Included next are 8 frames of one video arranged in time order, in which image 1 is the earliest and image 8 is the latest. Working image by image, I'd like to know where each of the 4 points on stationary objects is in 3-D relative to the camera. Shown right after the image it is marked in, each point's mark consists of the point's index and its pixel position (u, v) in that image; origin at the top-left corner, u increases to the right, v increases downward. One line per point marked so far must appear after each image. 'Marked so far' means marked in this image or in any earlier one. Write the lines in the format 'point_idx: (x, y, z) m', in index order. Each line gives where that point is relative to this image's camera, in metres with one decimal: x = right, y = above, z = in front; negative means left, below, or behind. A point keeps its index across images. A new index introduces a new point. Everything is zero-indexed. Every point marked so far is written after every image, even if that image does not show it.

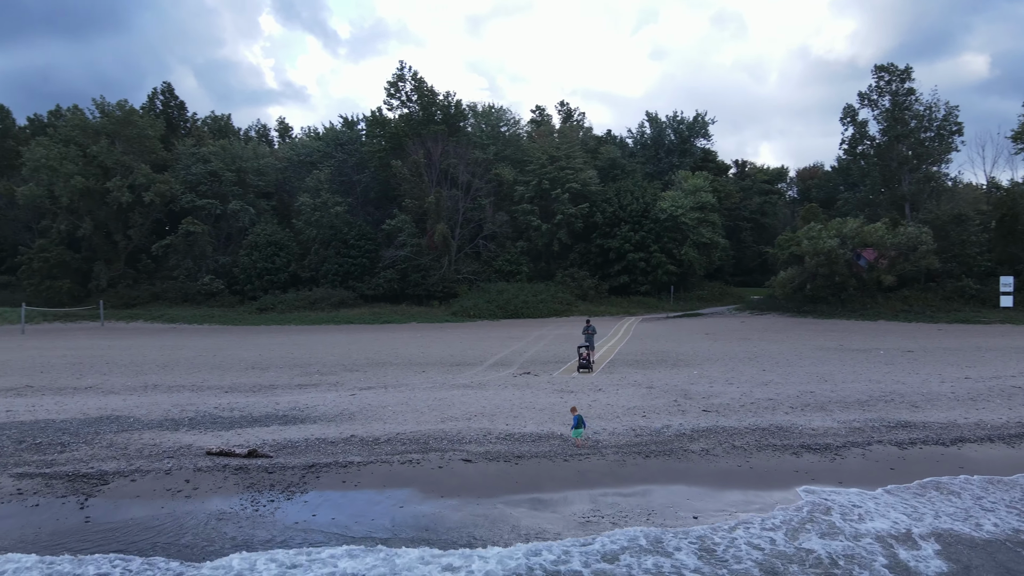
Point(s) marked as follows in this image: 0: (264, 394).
0: (-4.2, -1.8, +12.4) m
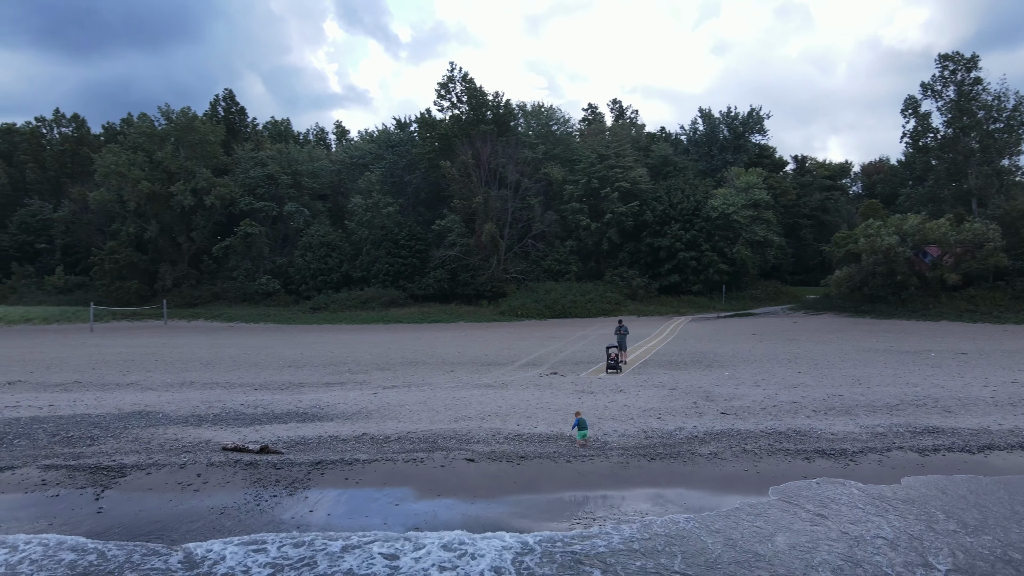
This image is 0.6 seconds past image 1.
0: (-3.9, -1.8, +12.7) m
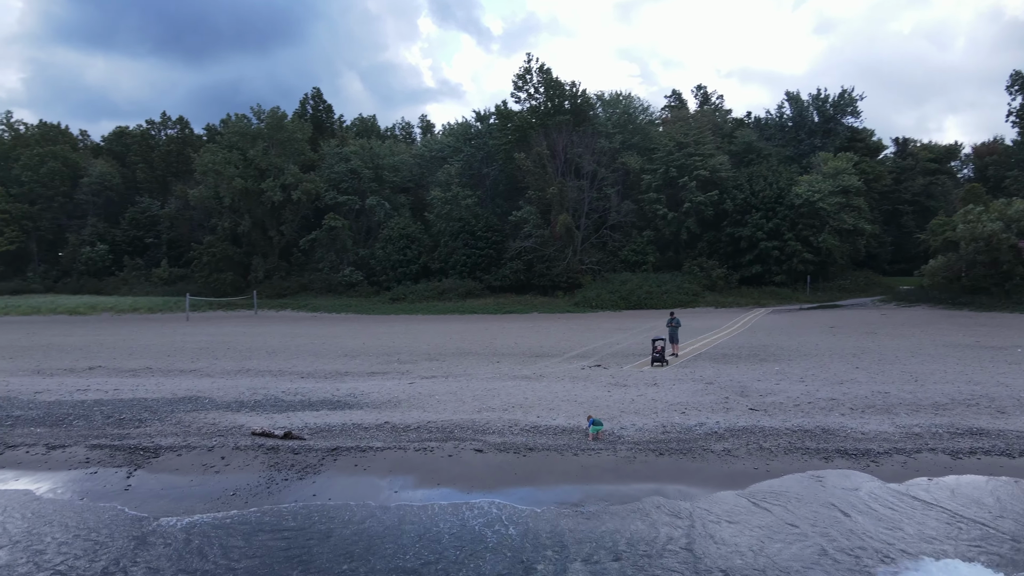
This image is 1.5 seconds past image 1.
0: (-3.2, -1.7, +13.2) m
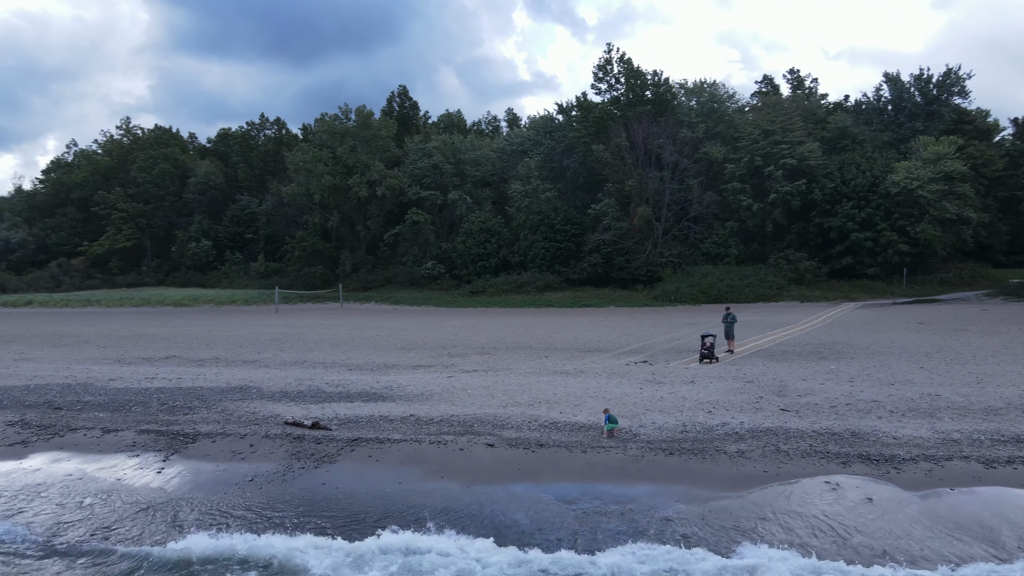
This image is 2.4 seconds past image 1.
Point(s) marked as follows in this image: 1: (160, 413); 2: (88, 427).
0: (-2.5, -1.6, +13.6) m
1: (-5.2, -1.9, +10.7) m
2: (-6.0, -2.0, +10.2) m
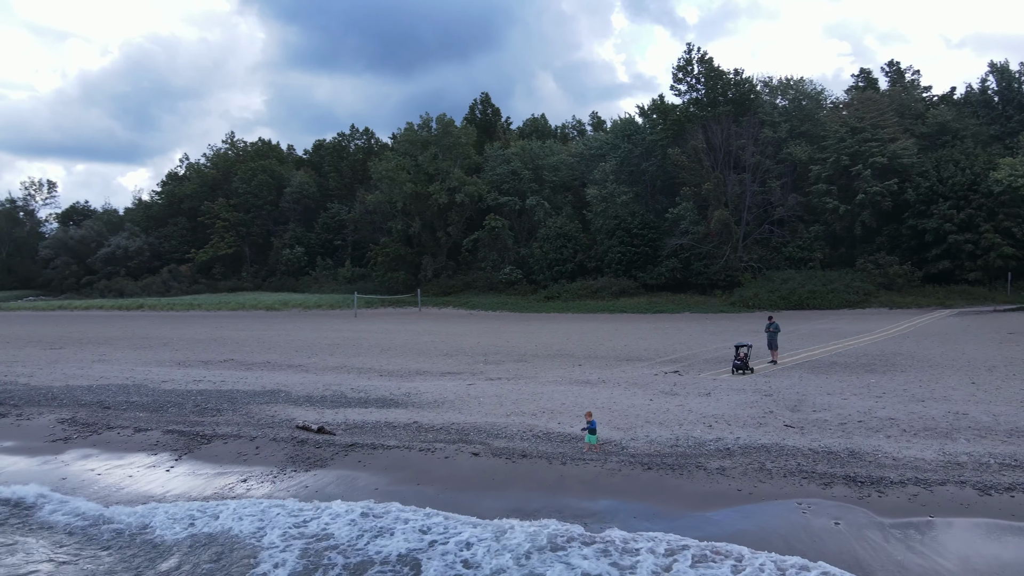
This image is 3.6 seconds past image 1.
0: (-2.0, -1.8, +13.9) m
1: (-5.1, -2.0, +11.5) m
2: (-5.9, -2.1, +11.0) m
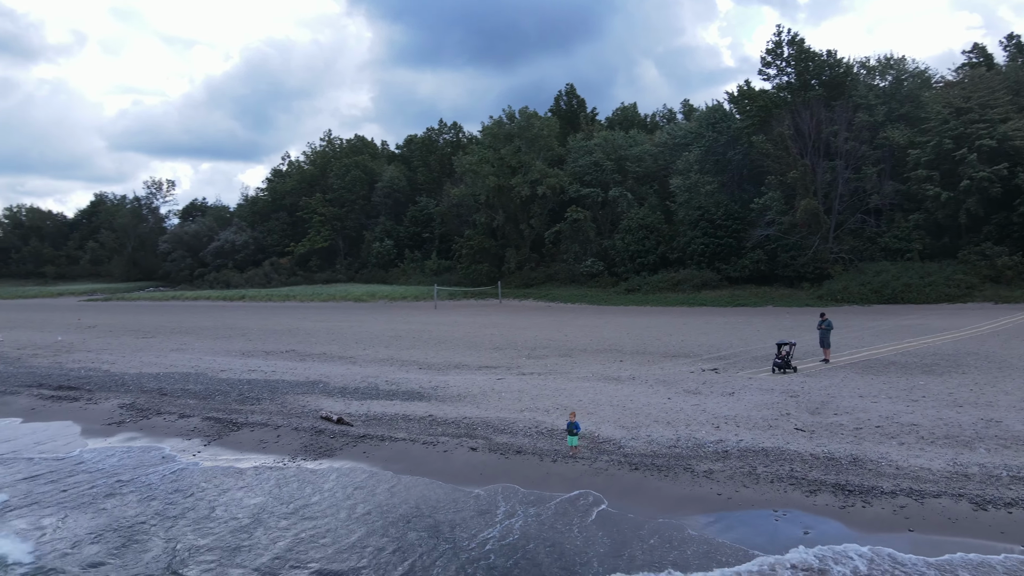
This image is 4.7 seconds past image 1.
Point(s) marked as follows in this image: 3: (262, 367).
0: (-1.4, -1.7, +14.3) m
1: (-4.7, -1.9, +12.2) m
2: (-5.6, -2.0, +11.9) m
3: (-5.5, -1.7, +15.9) m
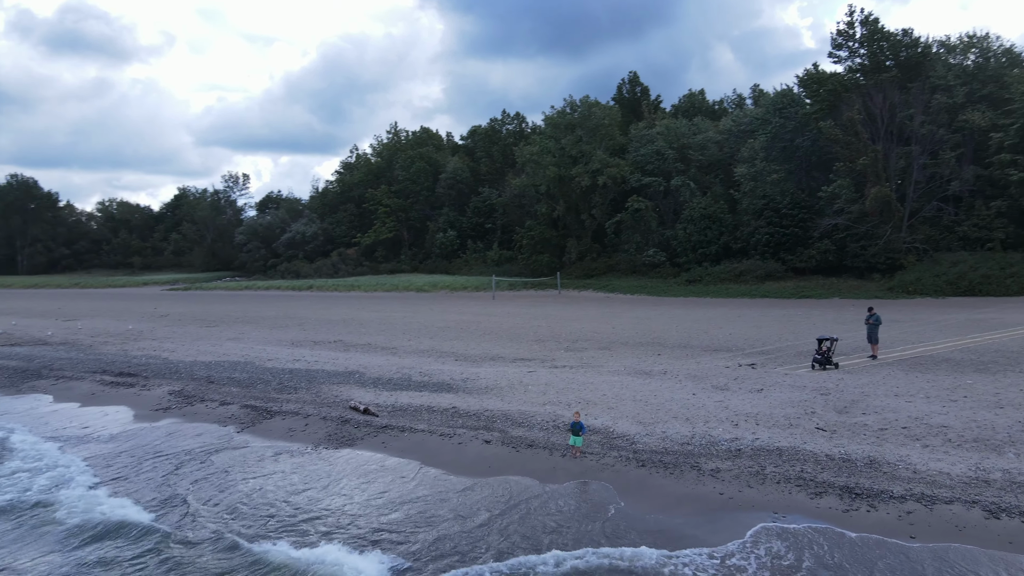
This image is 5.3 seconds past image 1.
0: (-0.7, -1.5, +14.5) m
1: (-4.2, -1.8, +12.7) m
2: (-5.1, -1.9, +12.4) m
3: (-4.7, -1.6, +16.5) m
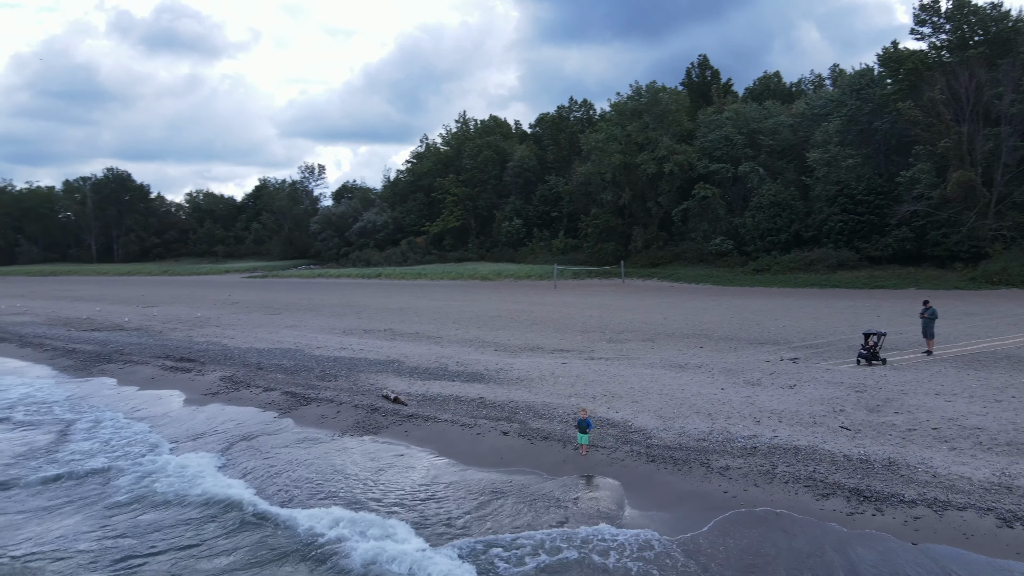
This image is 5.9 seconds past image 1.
0: (+0.1, -1.3, +14.6) m
1: (-3.6, -1.7, +13.2) m
2: (-4.6, -1.8, +13.0) m
3: (-3.7, -1.3, +17.0) m
